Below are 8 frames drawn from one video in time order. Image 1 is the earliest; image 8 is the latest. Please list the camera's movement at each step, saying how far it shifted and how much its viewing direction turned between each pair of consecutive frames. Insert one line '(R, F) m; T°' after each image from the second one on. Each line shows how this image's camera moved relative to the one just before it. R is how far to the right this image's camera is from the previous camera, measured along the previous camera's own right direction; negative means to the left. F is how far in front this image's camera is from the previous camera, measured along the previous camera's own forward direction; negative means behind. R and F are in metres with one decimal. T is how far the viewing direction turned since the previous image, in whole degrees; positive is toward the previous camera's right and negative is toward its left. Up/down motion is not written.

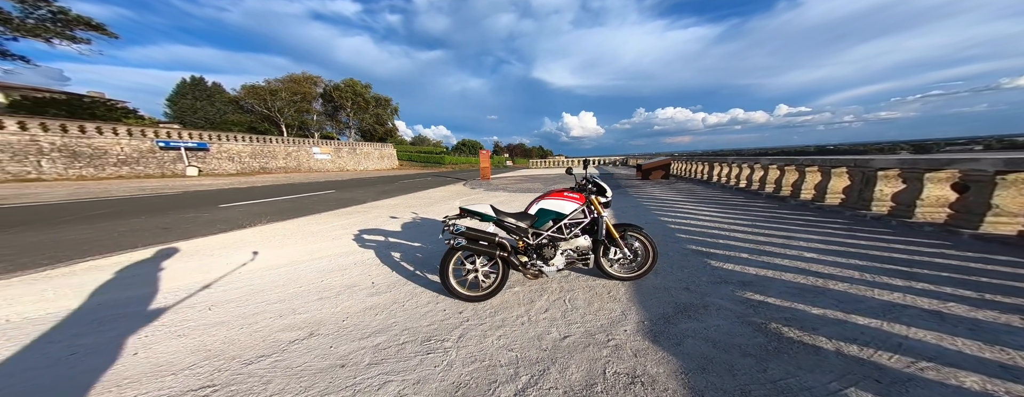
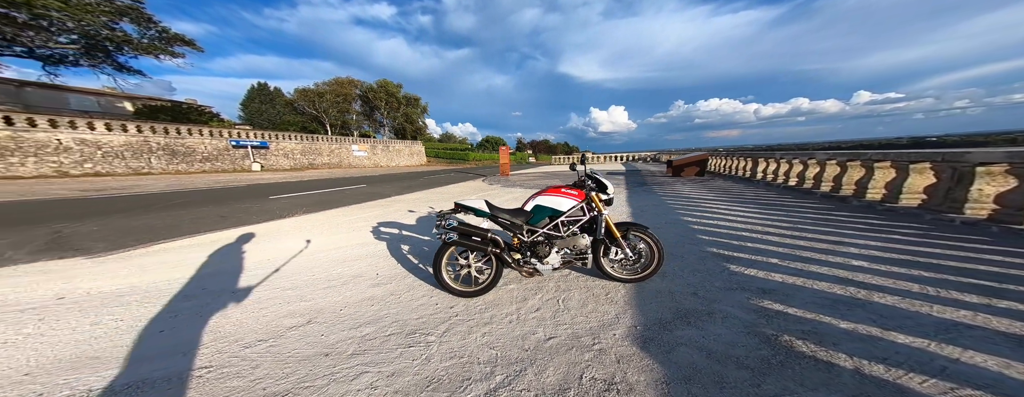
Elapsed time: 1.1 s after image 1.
(+0.3, 0.0) m; -6°
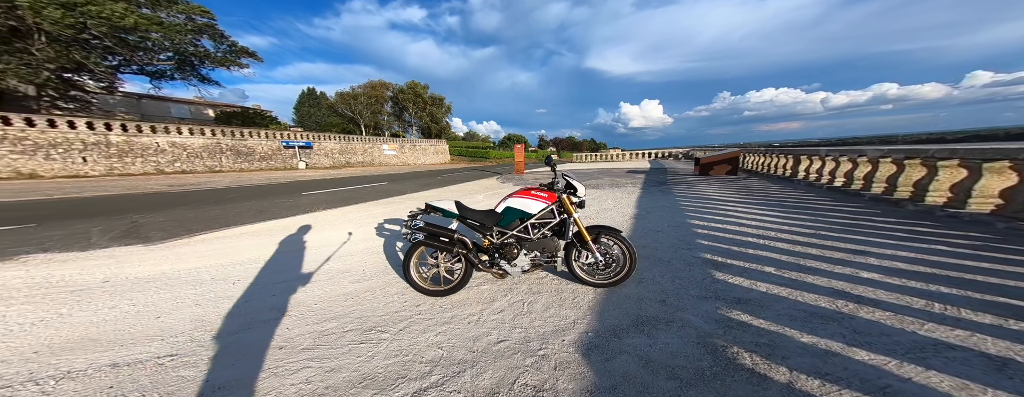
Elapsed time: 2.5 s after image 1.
(+0.6, 0.0) m; -6°
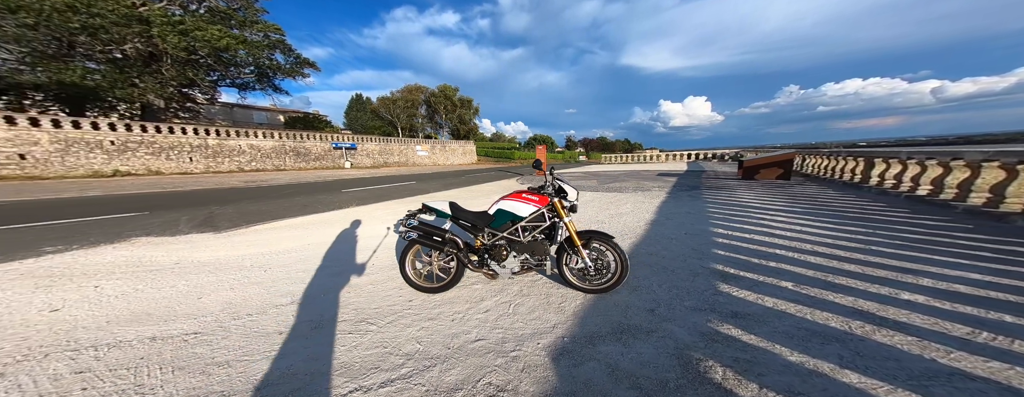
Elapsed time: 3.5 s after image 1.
(+0.4, 0.0) m; -6°
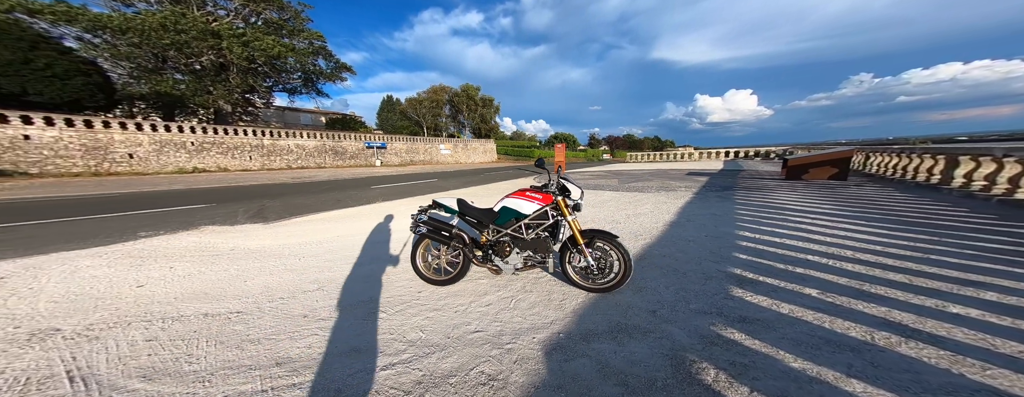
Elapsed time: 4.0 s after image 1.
(+0.2, 0.0) m; -5°
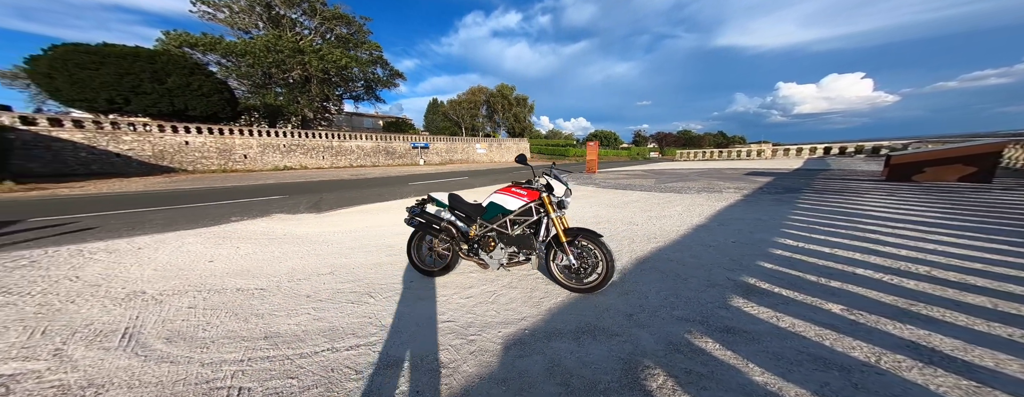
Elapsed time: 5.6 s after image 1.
(+0.5, 0.0) m; -8°
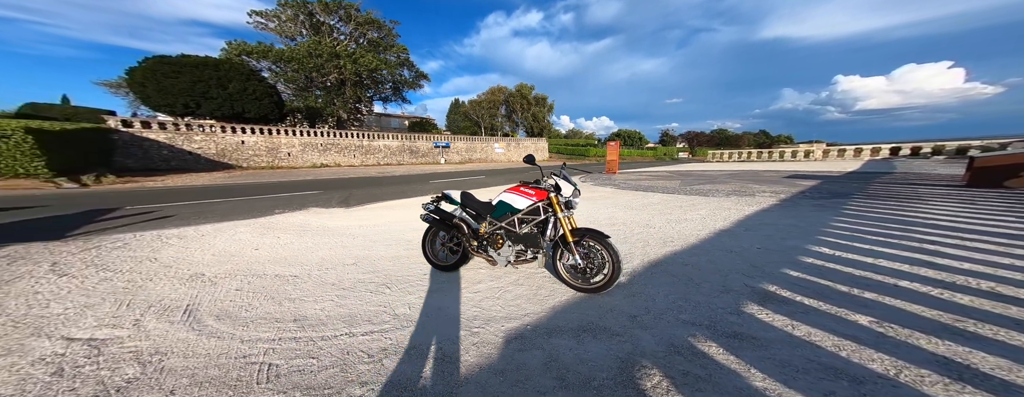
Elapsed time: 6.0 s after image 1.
(+0.1, 0.0) m; -4°
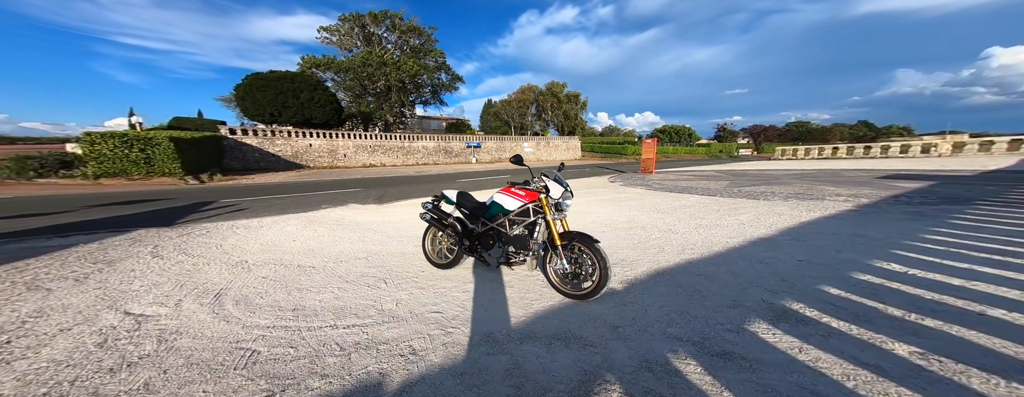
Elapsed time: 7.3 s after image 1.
(+0.4, +0.1) m; -7°
